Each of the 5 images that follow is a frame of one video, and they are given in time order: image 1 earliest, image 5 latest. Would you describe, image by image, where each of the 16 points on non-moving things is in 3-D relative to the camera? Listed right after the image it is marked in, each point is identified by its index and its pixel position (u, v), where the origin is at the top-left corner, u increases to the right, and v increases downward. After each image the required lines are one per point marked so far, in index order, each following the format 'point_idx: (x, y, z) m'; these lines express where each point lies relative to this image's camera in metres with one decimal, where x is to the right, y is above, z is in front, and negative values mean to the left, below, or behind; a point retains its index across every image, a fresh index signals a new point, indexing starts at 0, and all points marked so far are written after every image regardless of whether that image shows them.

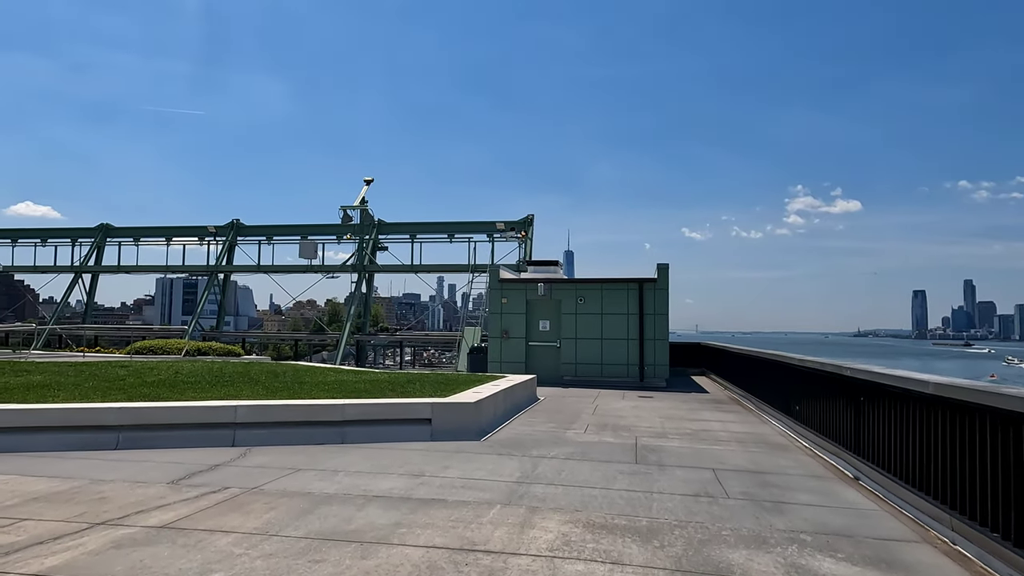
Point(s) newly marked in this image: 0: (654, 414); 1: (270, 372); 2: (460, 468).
0: (+2.8, -2.5, +13.0) m
1: (-5.1, -1.8, +14.0) m
2: (-0.6, -2.0, +7.5) m
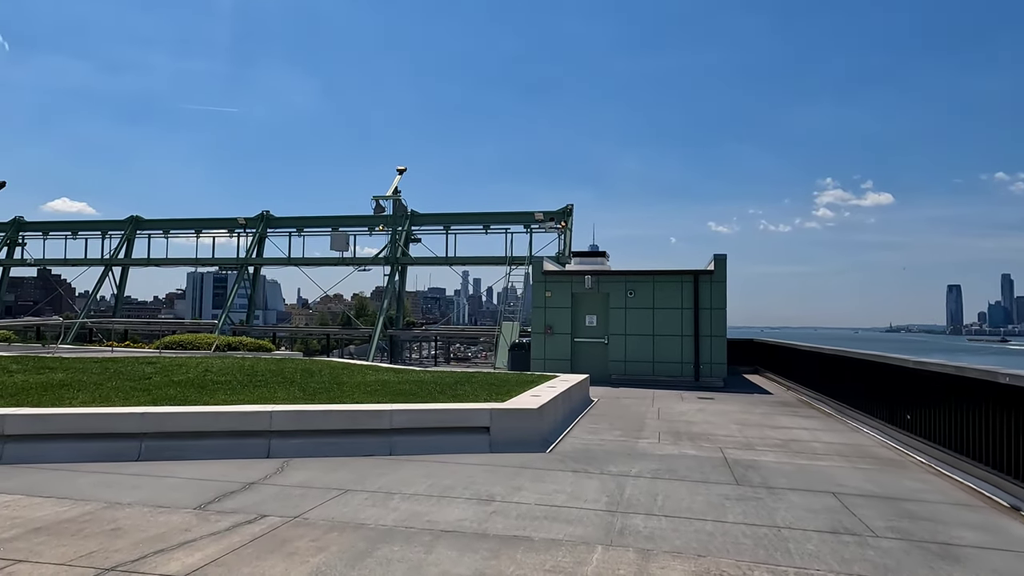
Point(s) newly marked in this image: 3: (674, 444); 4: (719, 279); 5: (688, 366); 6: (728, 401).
0: (+3.8, -2.3, +11.7) m
1: (-4.1, -1.6, +13.0) m
2: (+0.2, -1.9, +6.4) m
3: (+2.2, -2.1, +9.1) m
4: (+5.6, +0.2, +17.9) m
5: (+4.8, -2.1, +18.0) m
6: (+4.7, -2.5, +14.3) m
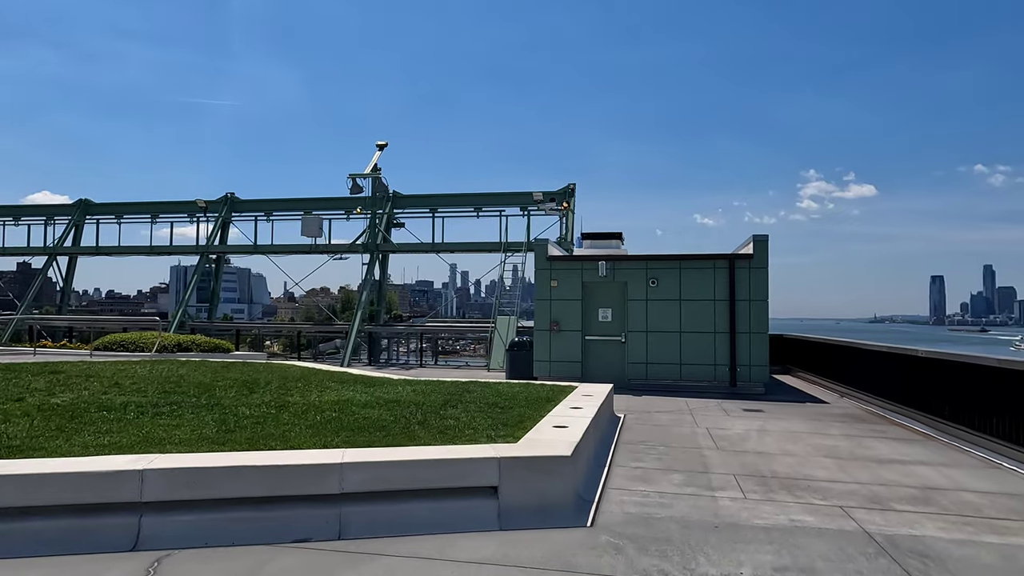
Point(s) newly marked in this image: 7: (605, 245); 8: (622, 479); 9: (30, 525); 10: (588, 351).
0: (+3.9, -2.1, +8.7) m
1: (-4.0, -1.4, +9.9) m
2: (+0.4, -1.8, +3.3) m
3: (+2.4, -2.0, +6.1) m
4: (+5.6, +0.5, +14.9) m
5: (+4.8, -1.8, +15.0) m
6: (+4.7, -2.2, +11.4) m
7: (+2.4, +1.1, +17.3) m
8: (+1.1, -2.0, +6.8) m
9: (-3.5, -1.7, +4.8) m
10: (+1.8, -1.5, +15.9) m
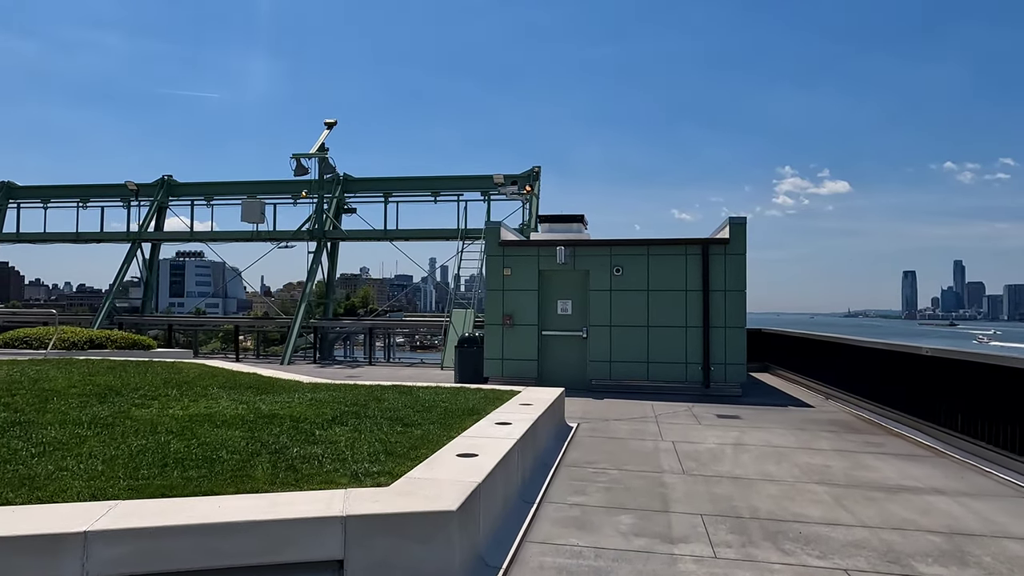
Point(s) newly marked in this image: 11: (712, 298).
0: (+3.0, -1.9, +7.0) m
1: (-4.9, -1.3, +8.0) m
2: (-0.3, -1.7, +1.5) m
3: (+1.6, -1.8, +4.4) m
4: (+4.5, +0.7, +13.2) m
5: (+3.7, -1.6, +13.4) m
6: (+3.8, -2.0, +9.7) m
7: (+1.2, +1.4, +15.5) m
8: (+0.3, -1.8, +5.1) m
9: (-4.2, -1.5, +2.8) m
10: (+0.7, -1.3, +14.1) m
11: (+4.0, -0.2, +13.3) m
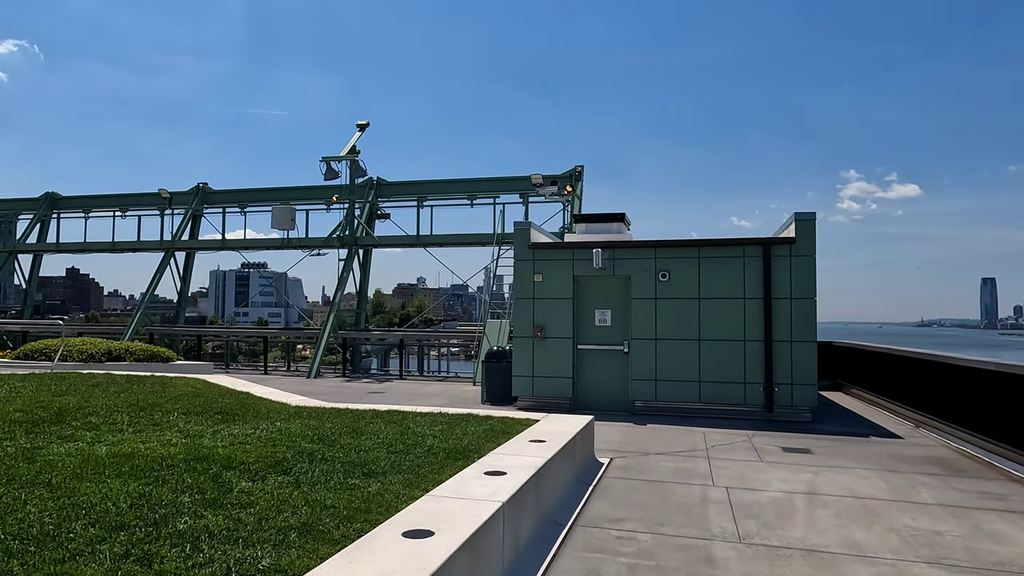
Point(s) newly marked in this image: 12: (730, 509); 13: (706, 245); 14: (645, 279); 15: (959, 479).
0: (+3.0, -2.0, +5.2) m
1: (-4.8, -1.3, +6.9) m
2: (-0.8, -1.6, 0.0) m
3: (+1.4, -1.8, +2.7) m
4: (+5.0, +0.6, +11.3) m
5: (+4.2, -1.7, +11.5) m
6: (+4.0, -2.1, +7.9) m
7: (+2.0, +1.2, +13.9) m
8: (+0.1, -1.8, +3.5) m
9: (-4.6, -1.6, +1.7) m
10: (+1.3, -1.4, +12.5) m
11: (+4.6, -0.3, +11.4) m
12: (+2.0, -2.0, +6.1) m
13: (+3.5, +0.8, +11.8) m
14: (+2.4, +0.2, +12.0) m
15: (+5.0, -2.1, +7.4) m
